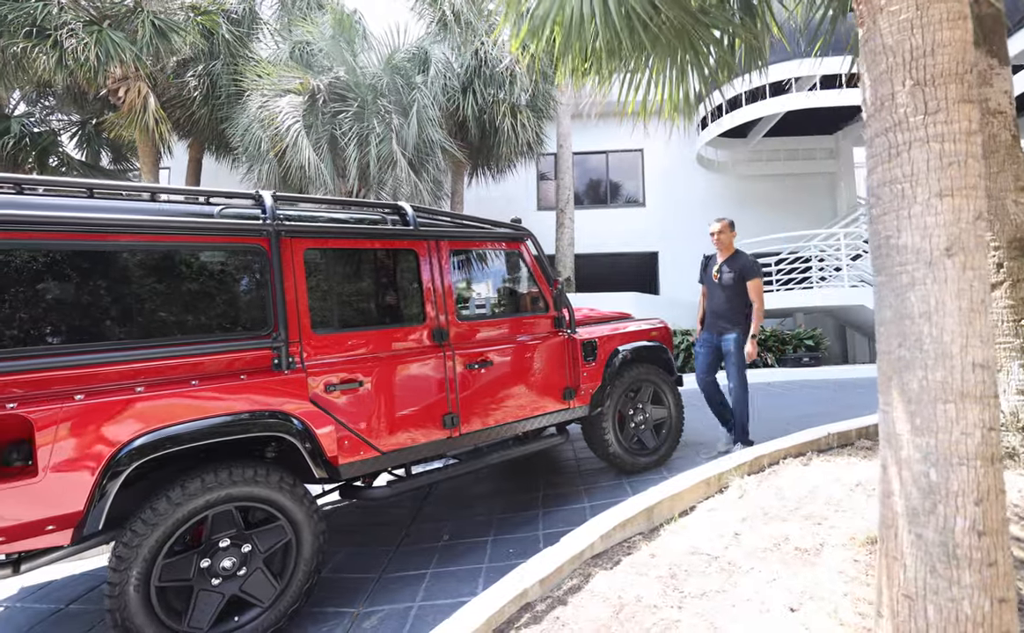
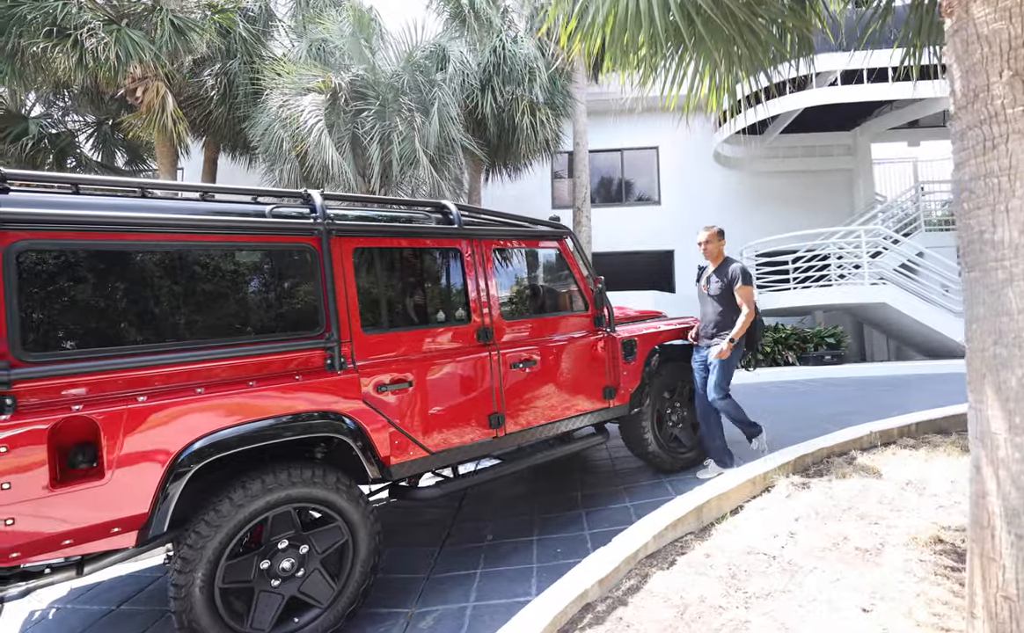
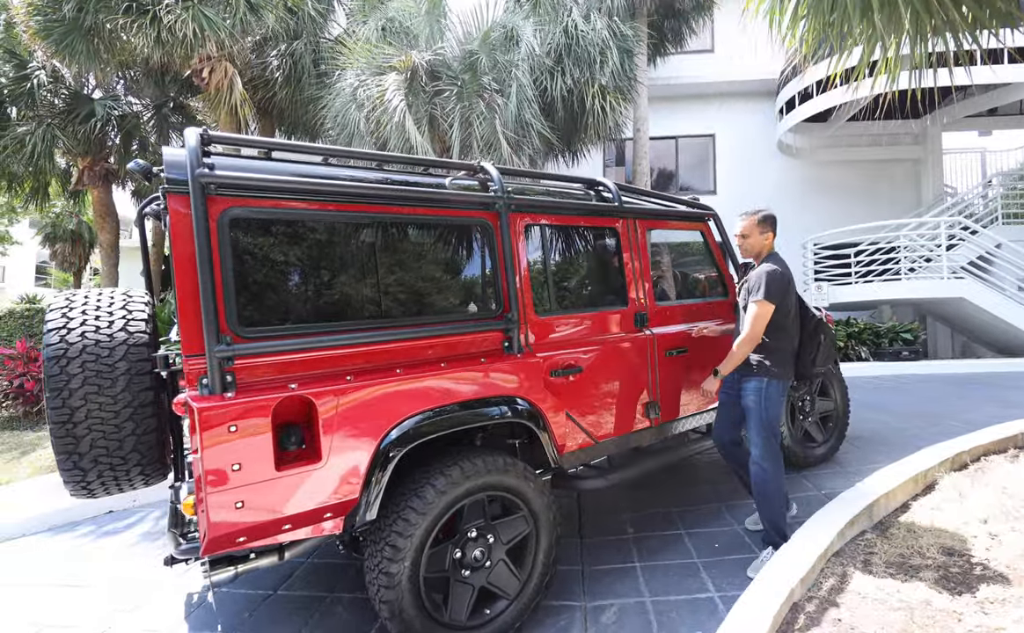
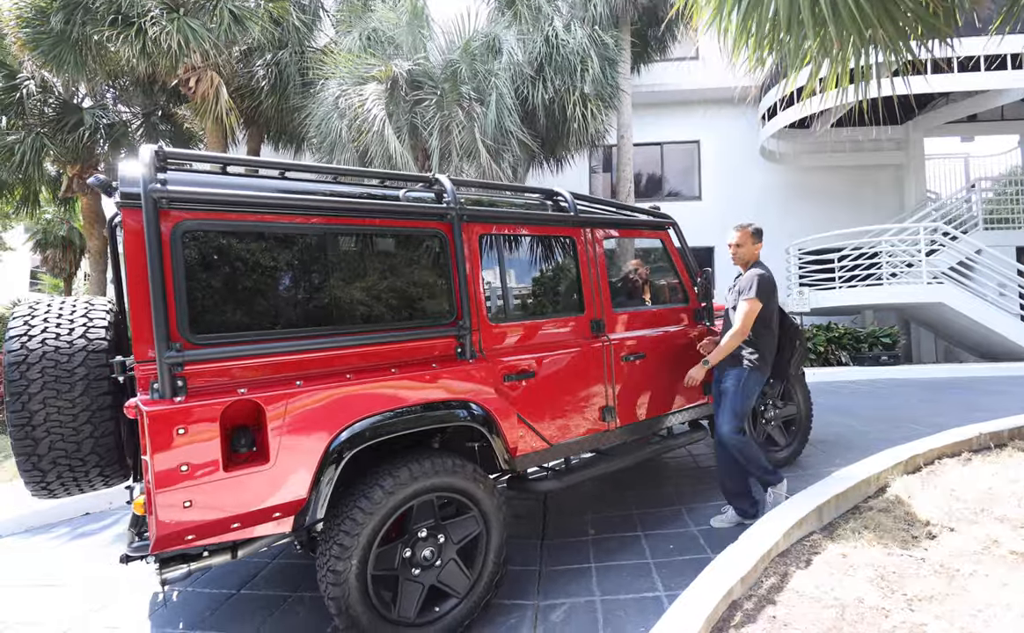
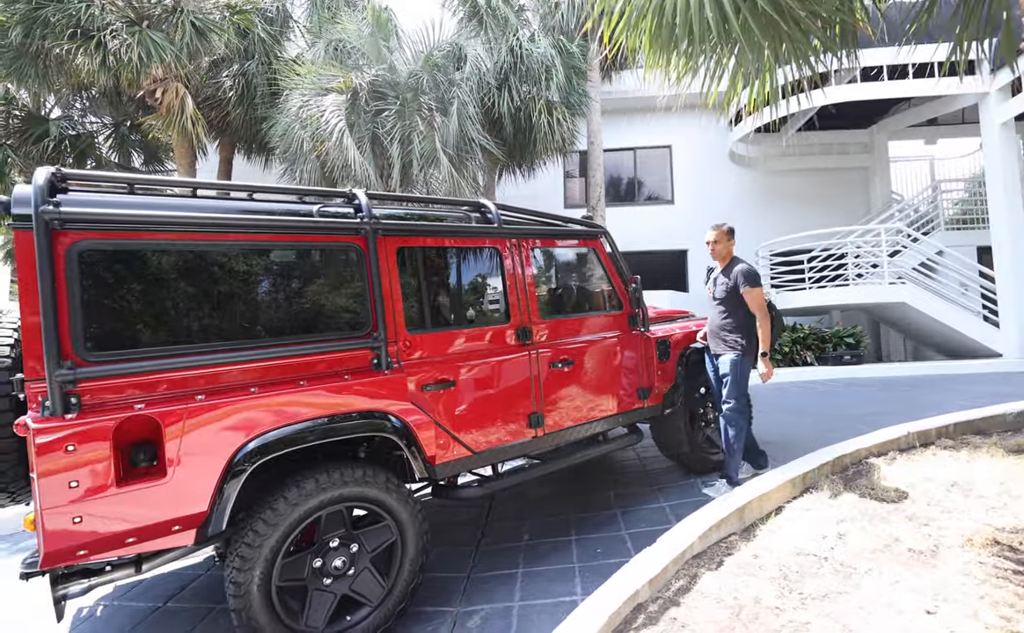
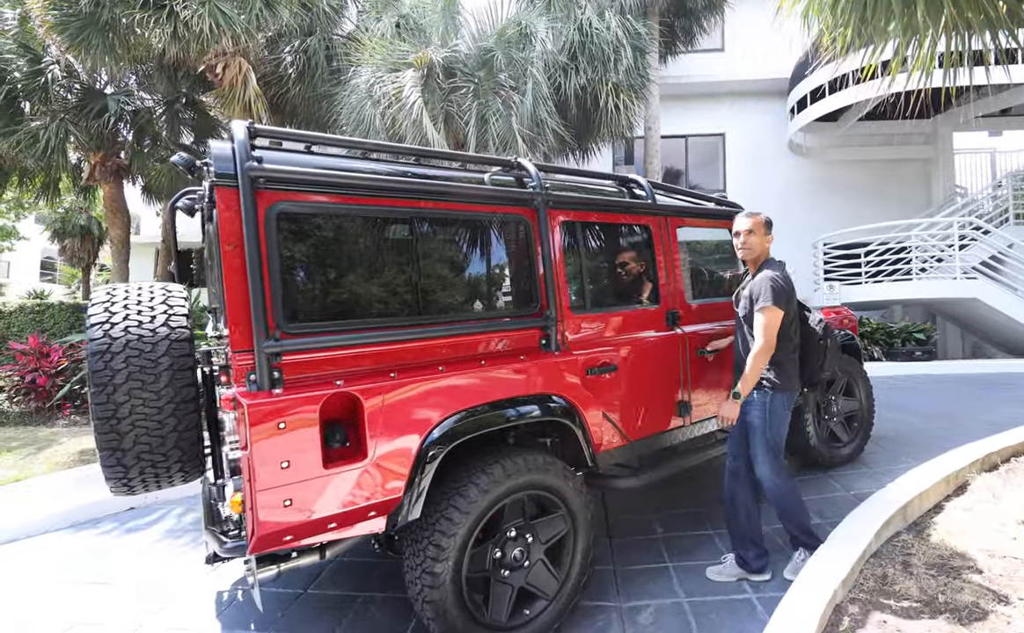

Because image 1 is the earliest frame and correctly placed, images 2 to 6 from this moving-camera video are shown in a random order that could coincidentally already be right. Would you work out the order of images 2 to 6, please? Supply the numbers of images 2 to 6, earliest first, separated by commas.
2, 5, 4, 3, 6
